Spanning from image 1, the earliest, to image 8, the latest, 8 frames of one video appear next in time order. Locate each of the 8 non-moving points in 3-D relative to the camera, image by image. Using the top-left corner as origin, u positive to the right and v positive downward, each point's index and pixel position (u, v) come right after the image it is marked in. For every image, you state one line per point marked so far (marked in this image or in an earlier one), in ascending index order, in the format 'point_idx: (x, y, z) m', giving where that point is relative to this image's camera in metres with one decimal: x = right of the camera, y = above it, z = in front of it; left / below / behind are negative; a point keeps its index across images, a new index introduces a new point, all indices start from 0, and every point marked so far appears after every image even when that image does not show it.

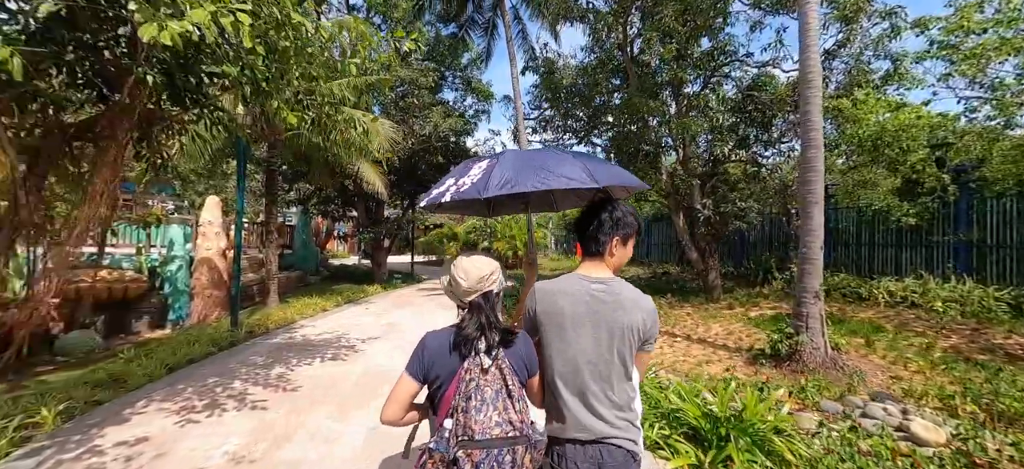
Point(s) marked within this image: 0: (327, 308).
0: (-3.7, -1.5, +8.5) m
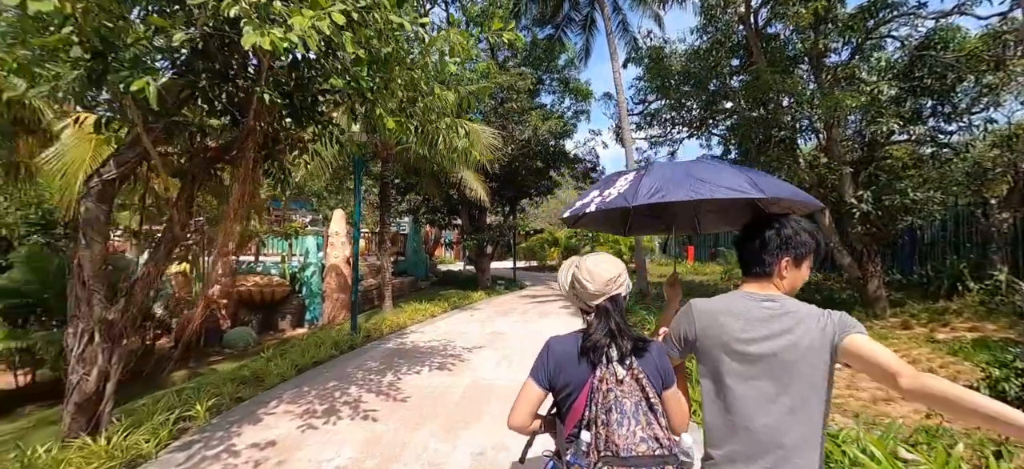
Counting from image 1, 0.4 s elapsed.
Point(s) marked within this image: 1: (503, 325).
0: (-1.6, -1.7, +8.8) m
1: (-0.1, -1.6, +7.5) m
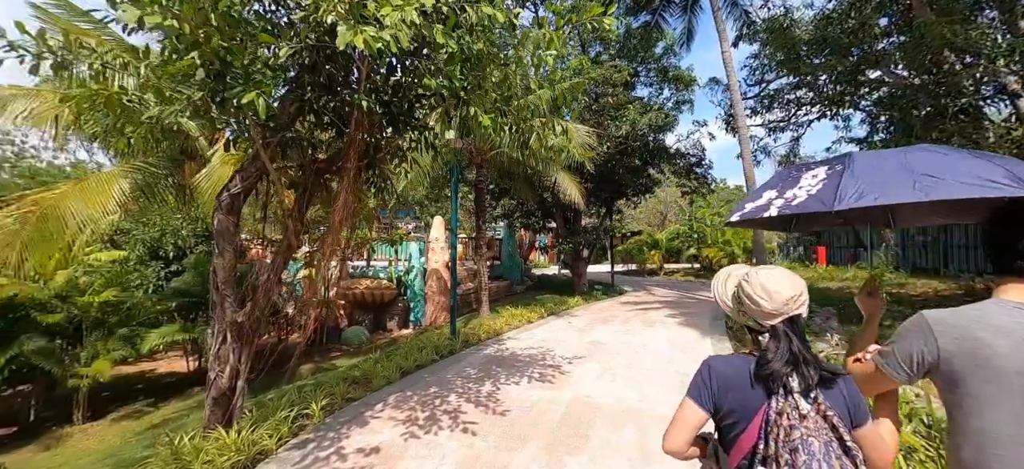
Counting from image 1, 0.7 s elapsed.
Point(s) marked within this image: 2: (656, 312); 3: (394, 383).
0: (+0.4, -1.7, +8.6) m
1: (+1.5, -1.7, +7.0) m
2: (+3.1, -1.7, +9.2) m
3: (-1.3, -1.7, +4.8) m
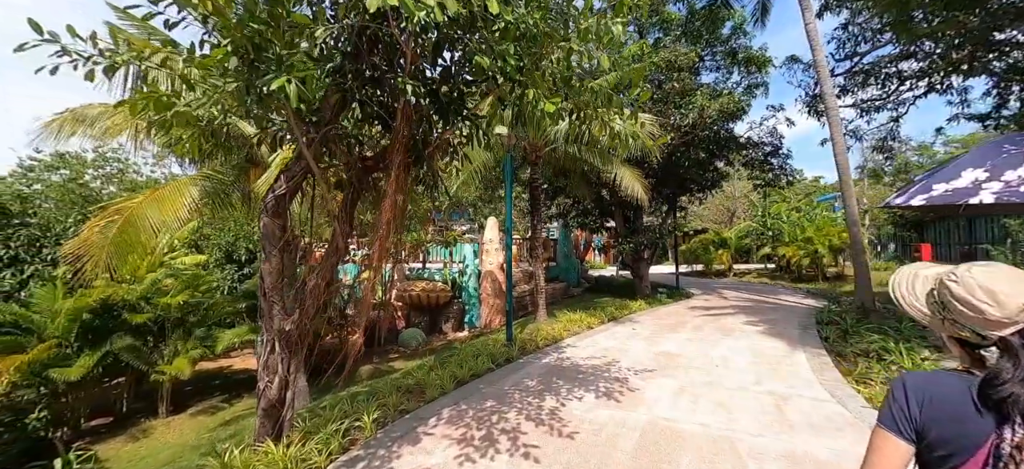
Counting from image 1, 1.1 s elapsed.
0: (+1.5, -1.7, +8.1) m
1: (+2.4, -1.6, +6.4) m
2: (+4.3, -1.6, +8.3) m
3: (-0.7, -1.7, +4.6) m
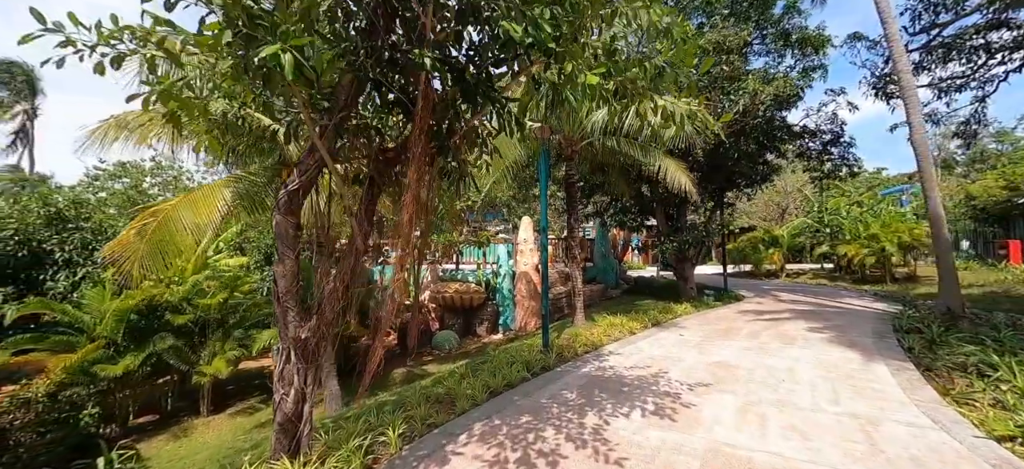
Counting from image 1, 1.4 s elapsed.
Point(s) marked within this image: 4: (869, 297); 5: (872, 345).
0: (+2.2, -1.7, +7.6) m
1: (+2.9, -1.6, +5.8) m
2: (+4.9, -1.6, +7.6) m
3: (-0.3, -1.7, +4.2) m
4: (+9.3, -1.7, +11.1) m
5: (+5.2, -1.6, +6.1) m
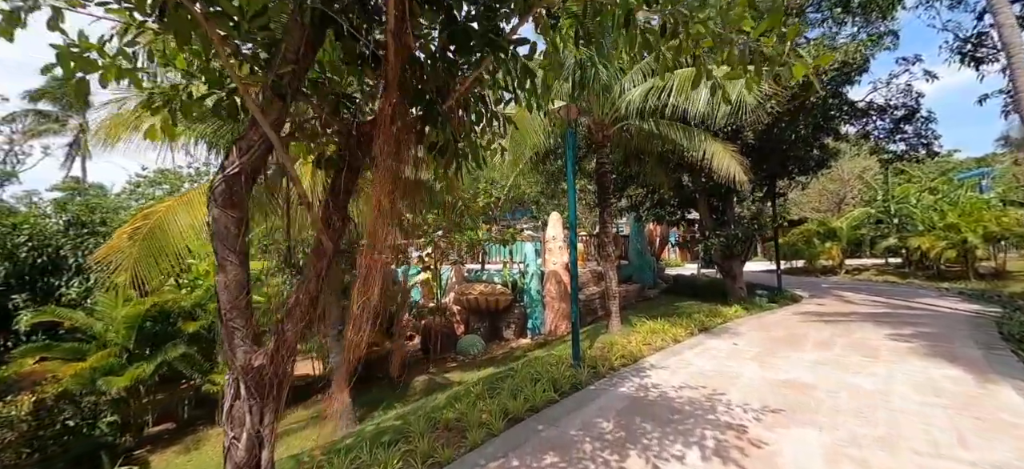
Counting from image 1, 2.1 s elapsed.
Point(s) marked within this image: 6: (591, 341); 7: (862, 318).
0: (+2.6, -1.6, +6.7) m
1: (+3.2, -1.5, +4.8) m
2: (+5.3, -1.4, +6.5) m
3: (-0.1, -1.7, +3.5) m
4: (+10.0, -1.4, +9.7) m
5: (+5.5, -1.5, +5.0) m
6: (+1.2, -1.7, +6.7) m
7: (+6.2, -1.5, +7.6) m
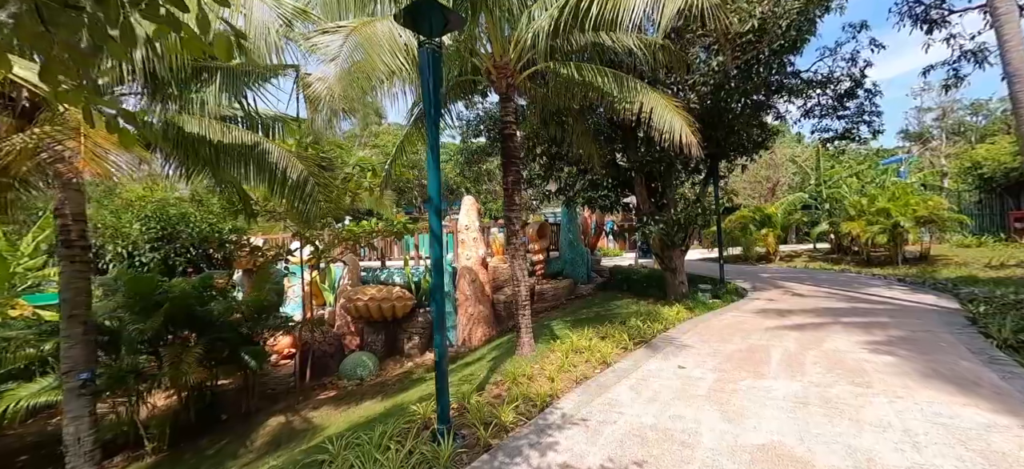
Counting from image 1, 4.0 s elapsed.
0: (+1.1, -1.4, +4.9) m
1: (+2.0, -1.4, +3.2) m
2: (+3.8, -1.2, +5.1) m
3: (-1.2, -1.6, +1.5) m
4: (+8.0, -1.1, +8.9) m
5: (+4.2, -1.3, +3.7) m
6: (-0.3, -1.5, +4.8) m
7: (+4.6, -1.2, +6.3) m
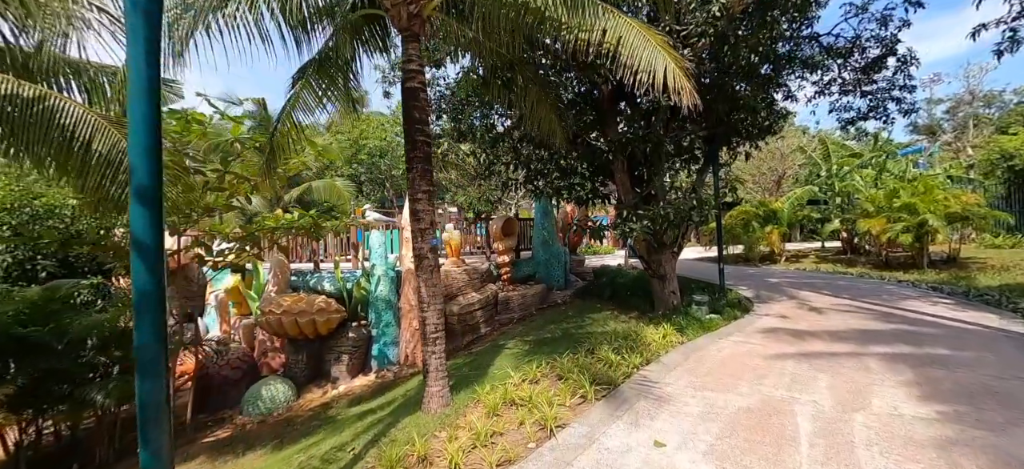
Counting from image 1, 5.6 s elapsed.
0: (+0.3, -1.4, +3.3) m
1: (+1.2, -1.4, +1.6) m
2: (+3.0, -1.3, +3.5) m
3: (-2.0, -1.6, -0.2) m
4: (+7.2, -1.1, +7.2) m
5: (+3.4, -1.3, +2.0) m
6: (-1.1, -1.5, +3.2) m
7: (+3.8, -1.2, +4.7) m
